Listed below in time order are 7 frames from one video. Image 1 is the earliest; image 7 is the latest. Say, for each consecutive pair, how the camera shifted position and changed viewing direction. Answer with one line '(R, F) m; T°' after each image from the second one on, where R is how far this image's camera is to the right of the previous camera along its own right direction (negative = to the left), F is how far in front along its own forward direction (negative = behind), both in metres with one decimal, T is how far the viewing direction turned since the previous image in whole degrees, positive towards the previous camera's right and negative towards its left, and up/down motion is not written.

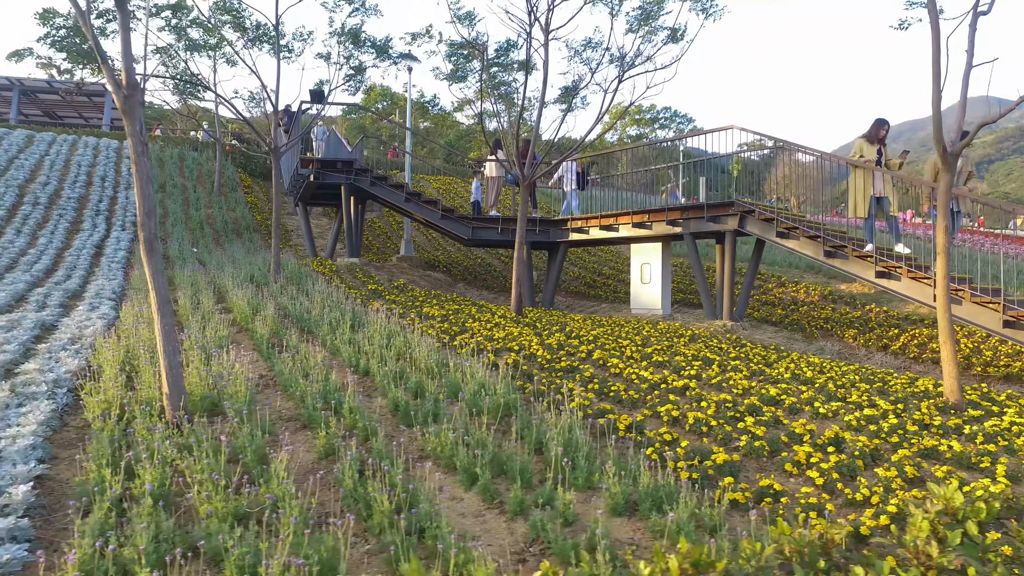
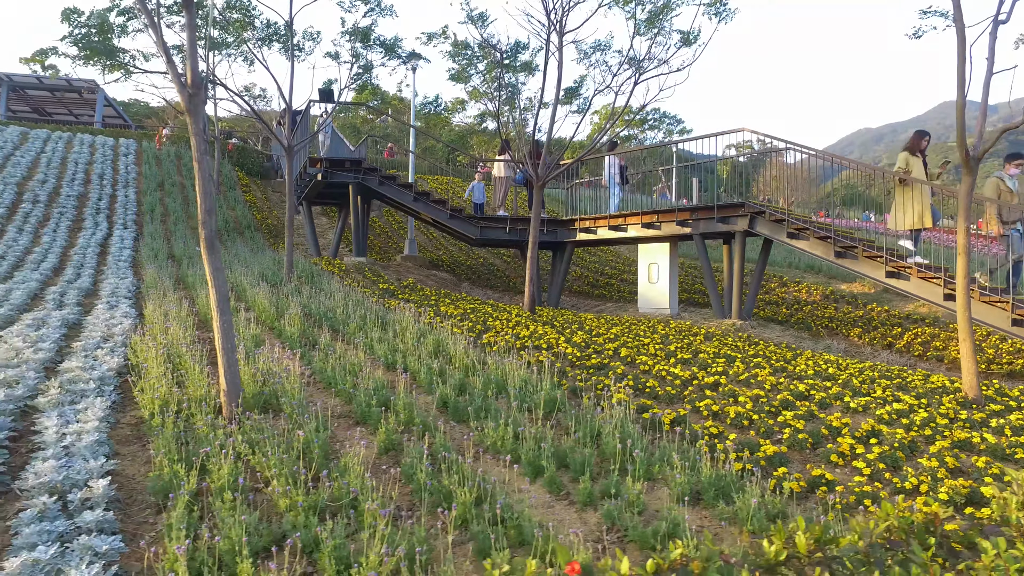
(-0.5, -0.1) m; +1°
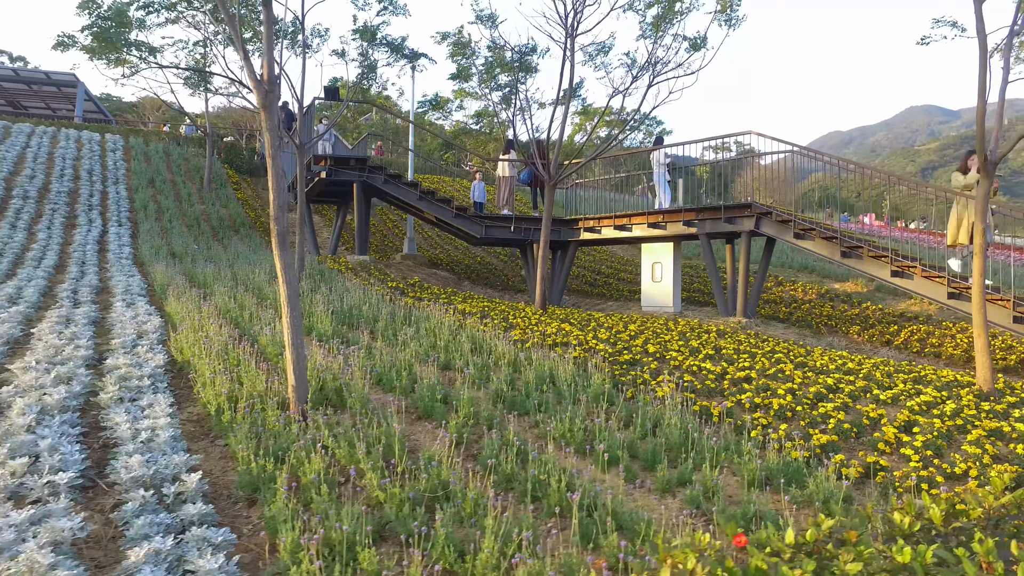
(-0.7, -0.1) m; +2°
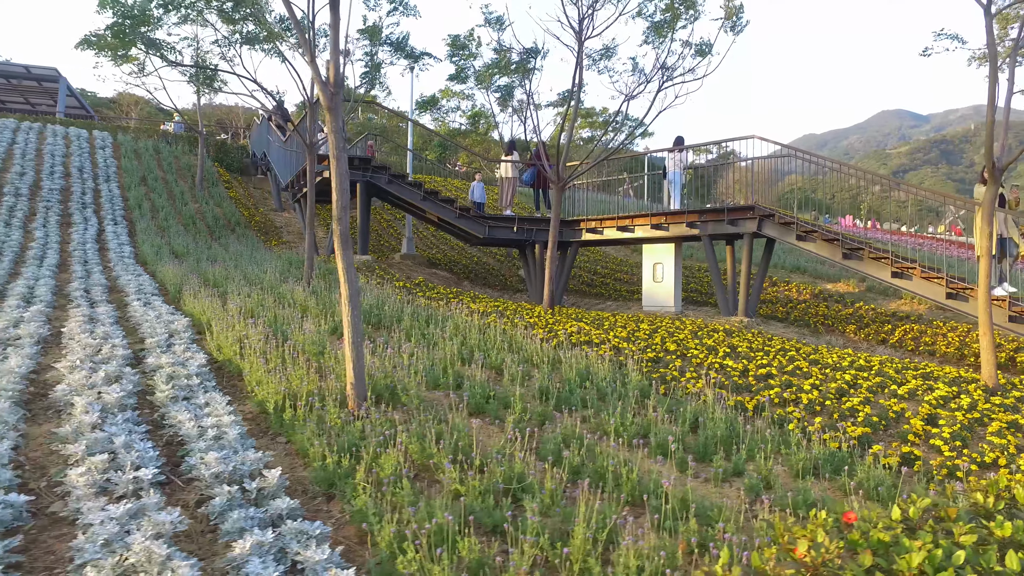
(-0.6, -0.2) m; +2°
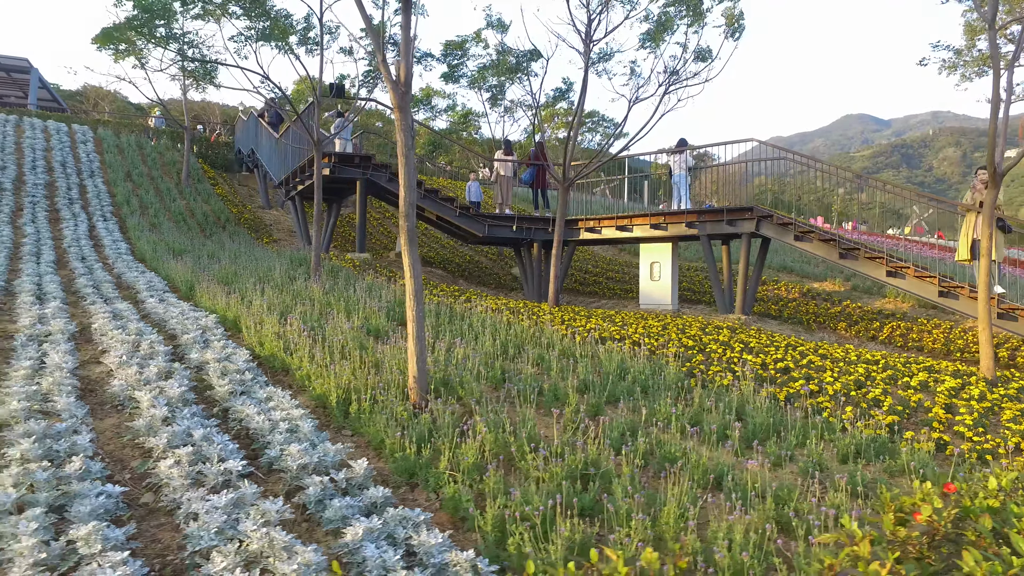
(-0.7, -0.2) m; +3°
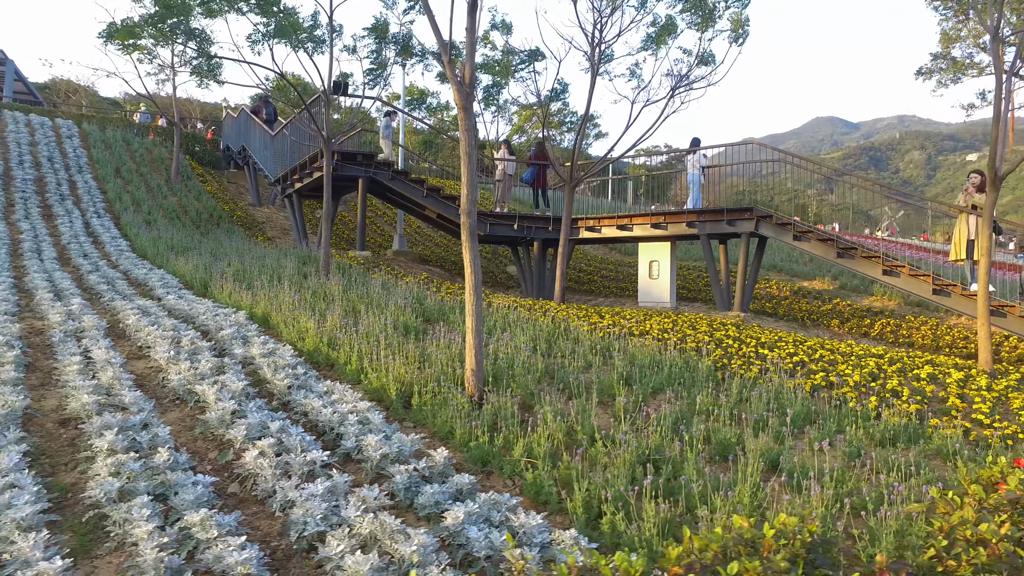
(-0.7, -0.2) m; +2°
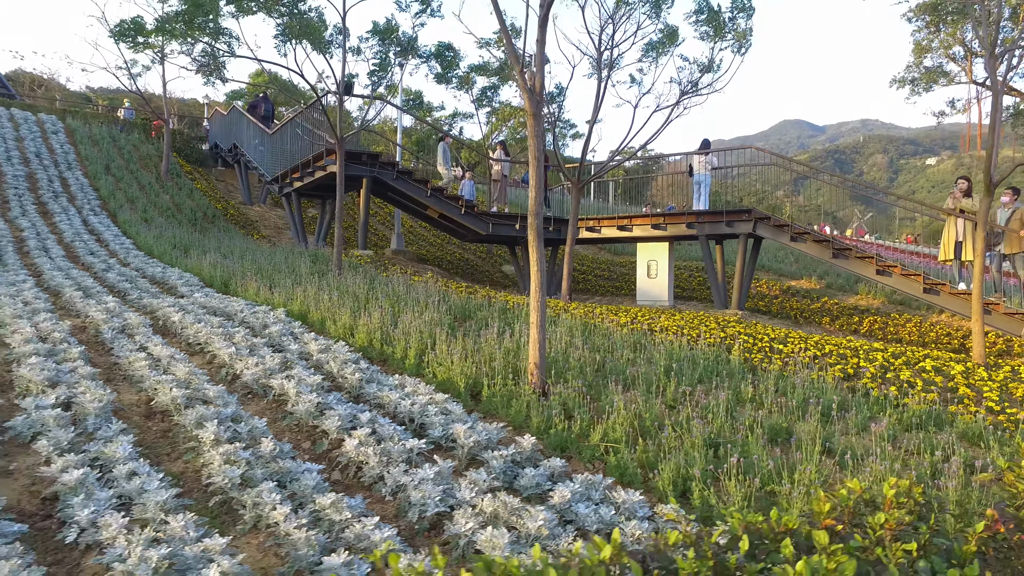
(-0.8, -0.3) m; +3°
